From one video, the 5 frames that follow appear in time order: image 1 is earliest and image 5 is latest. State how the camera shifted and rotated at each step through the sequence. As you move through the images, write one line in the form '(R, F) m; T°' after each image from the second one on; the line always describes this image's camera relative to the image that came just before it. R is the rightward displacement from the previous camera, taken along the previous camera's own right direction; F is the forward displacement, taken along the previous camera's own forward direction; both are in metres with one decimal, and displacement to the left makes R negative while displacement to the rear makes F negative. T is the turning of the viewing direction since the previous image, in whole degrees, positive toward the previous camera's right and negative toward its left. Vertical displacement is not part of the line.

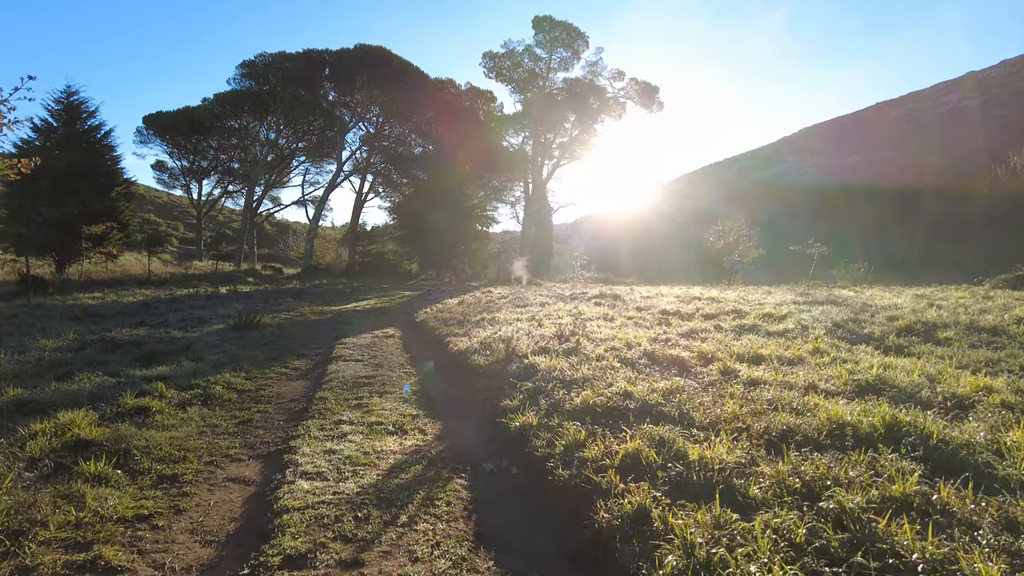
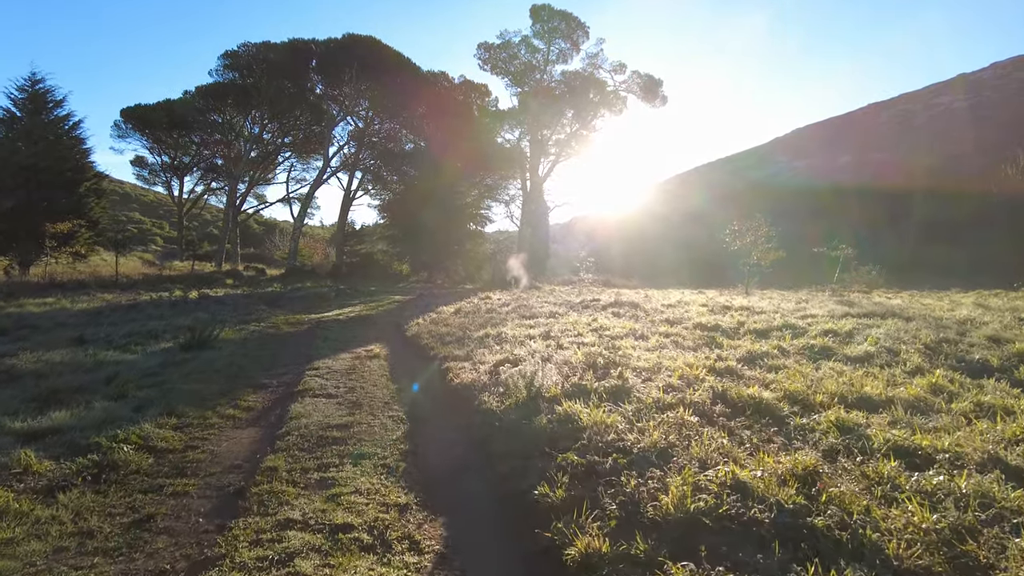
(-0.3, +1.9) m; +1°
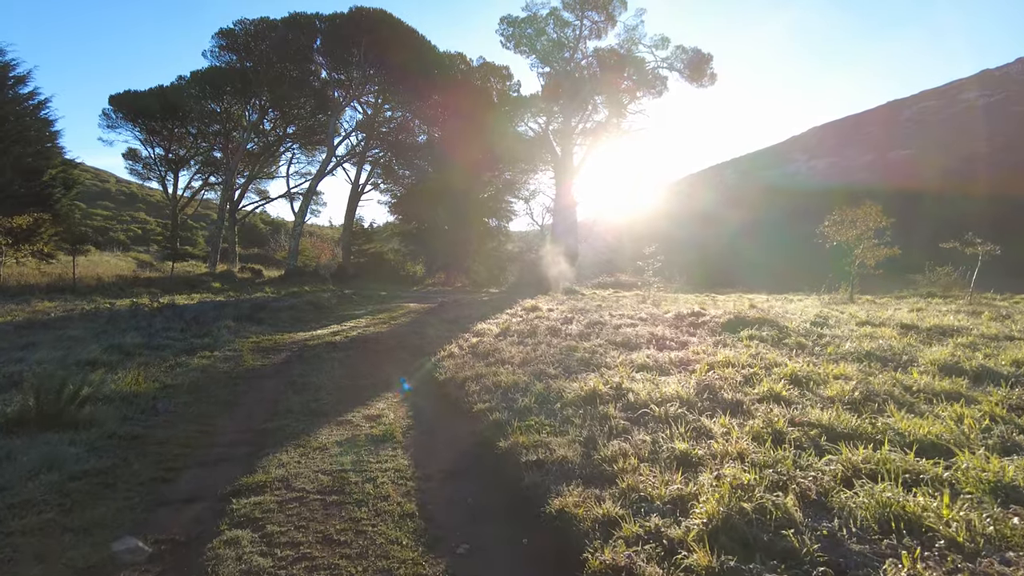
(-0.9, +4.3) m; -1°
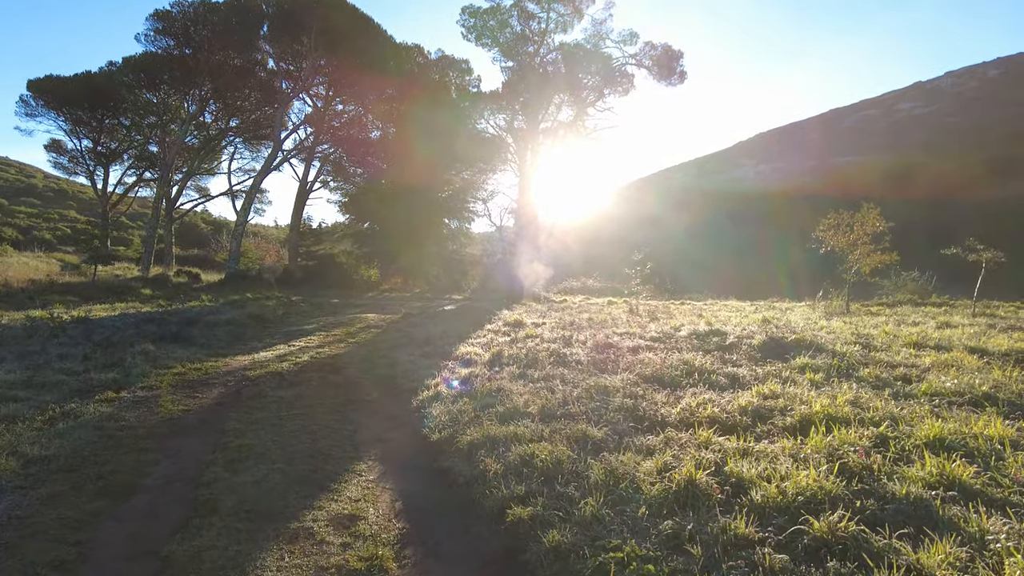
(-0.5, +1.8) m; +4°
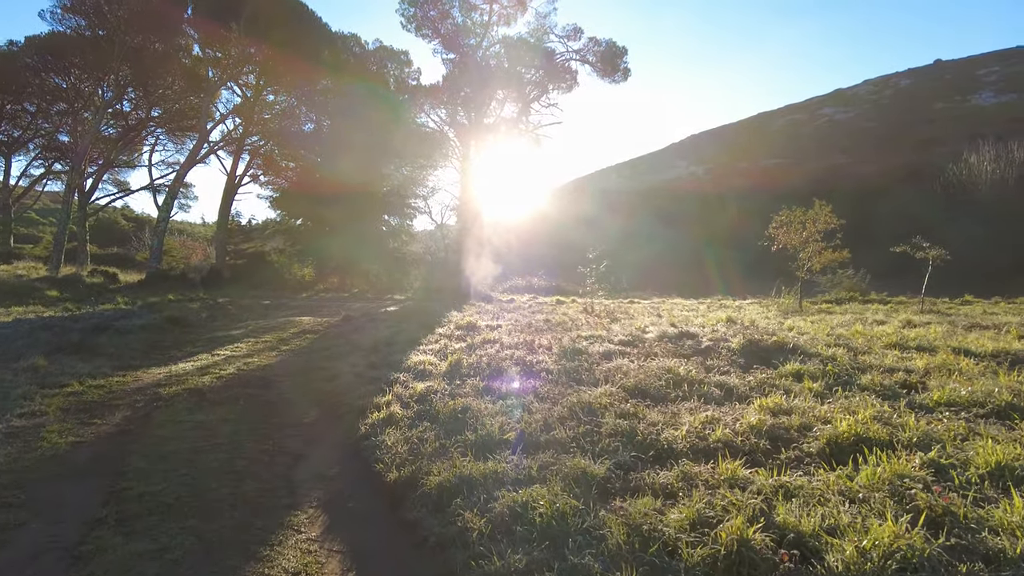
(-0.2, +0.9) m; +5°
